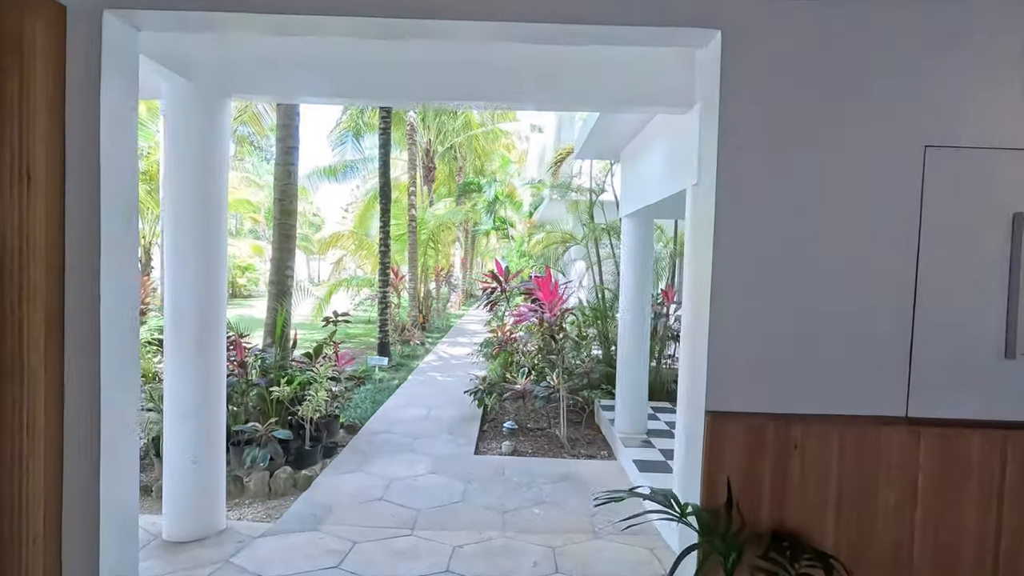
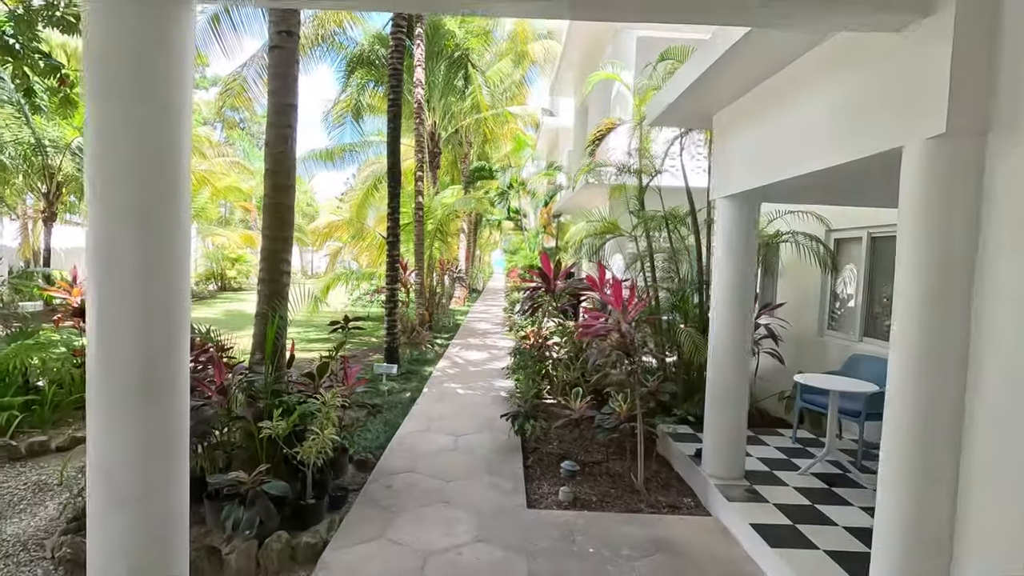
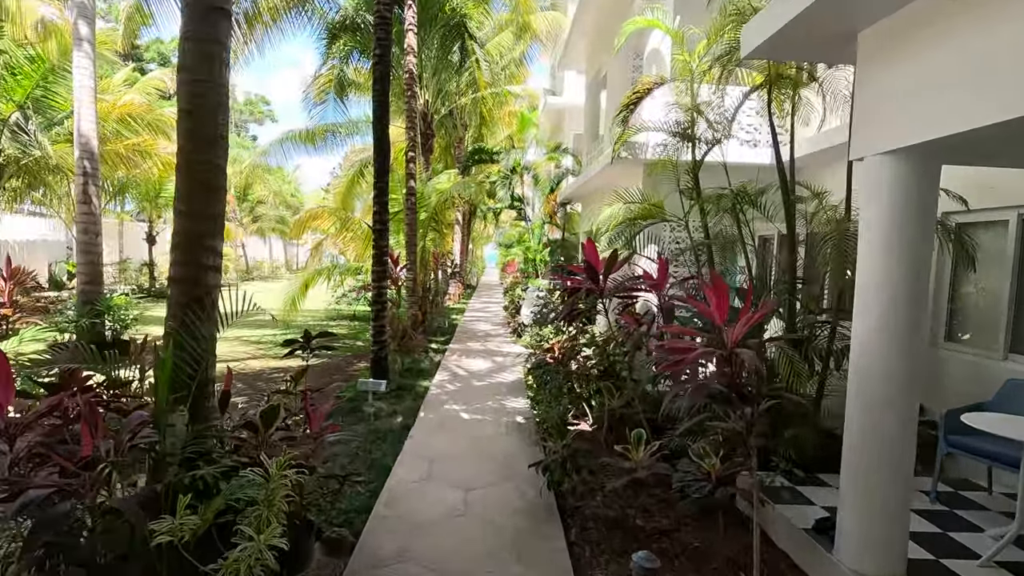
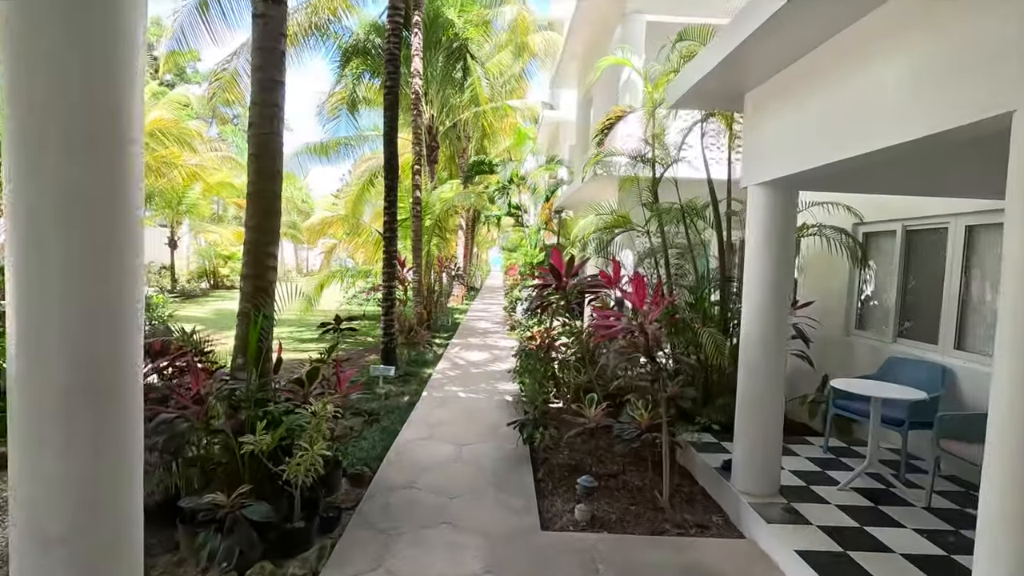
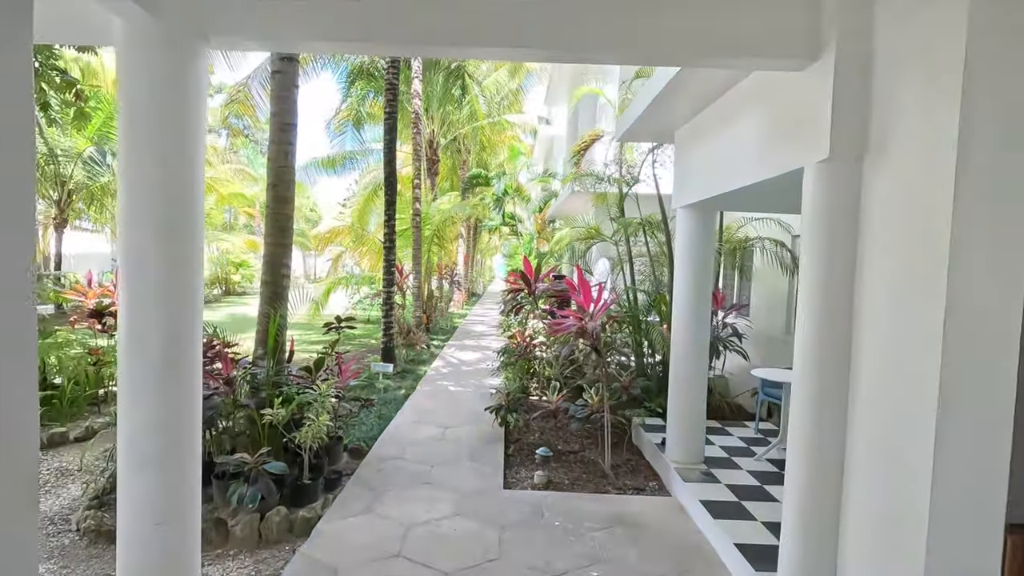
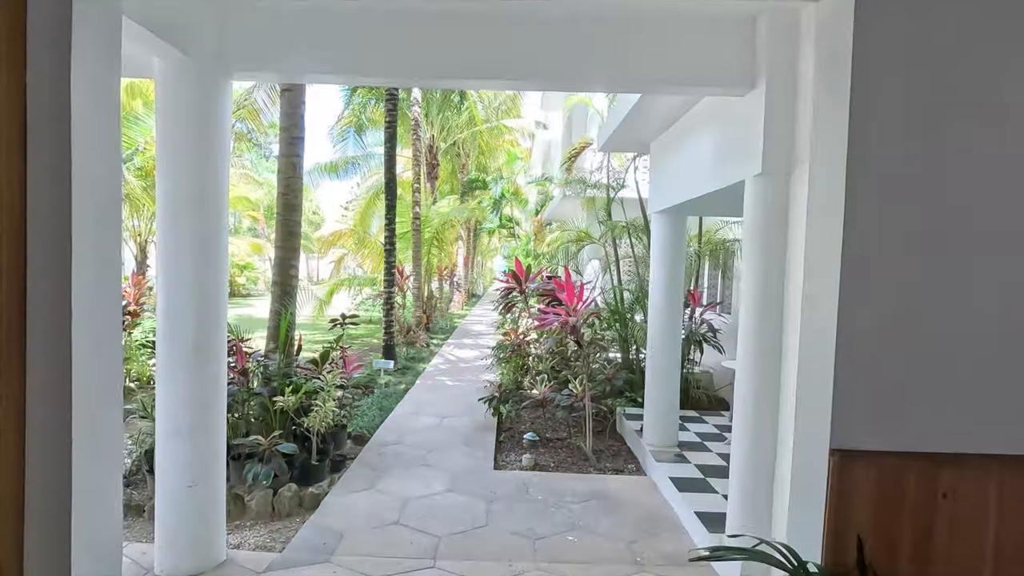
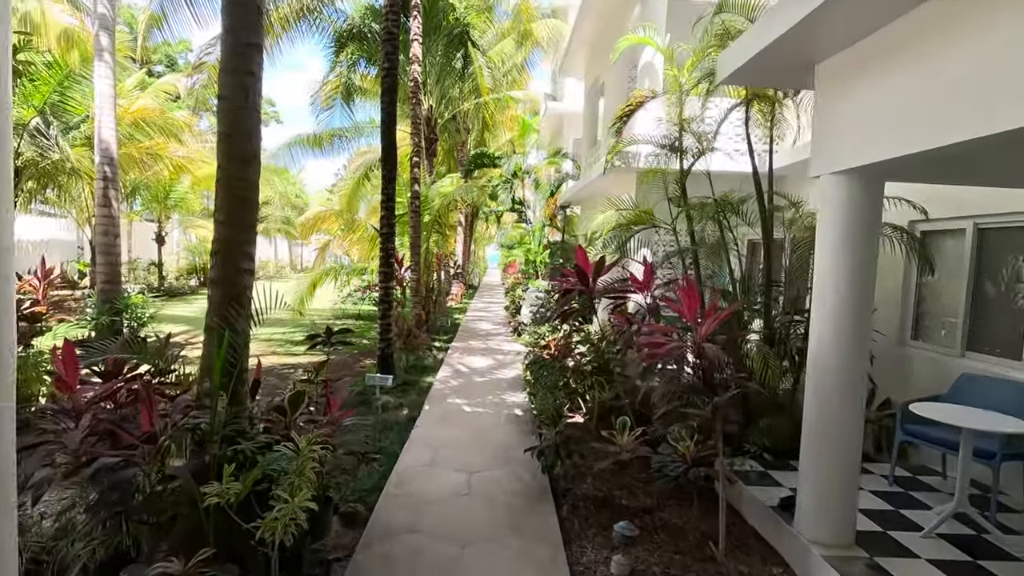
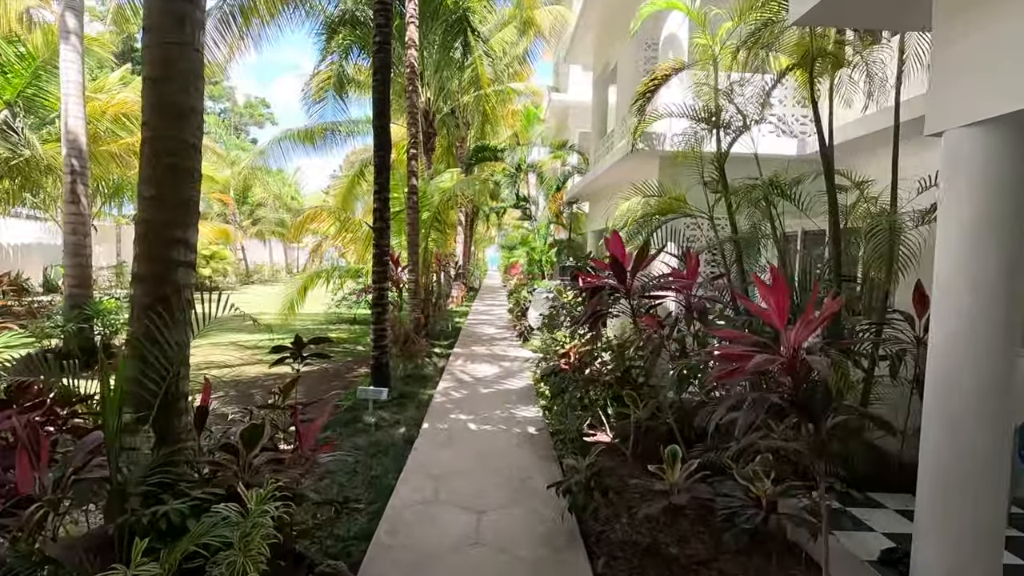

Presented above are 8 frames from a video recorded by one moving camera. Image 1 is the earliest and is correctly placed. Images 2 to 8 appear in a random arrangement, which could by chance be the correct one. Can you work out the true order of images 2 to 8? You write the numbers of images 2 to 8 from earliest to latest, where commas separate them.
6, 5, 2, 4, 7, 3, 8
